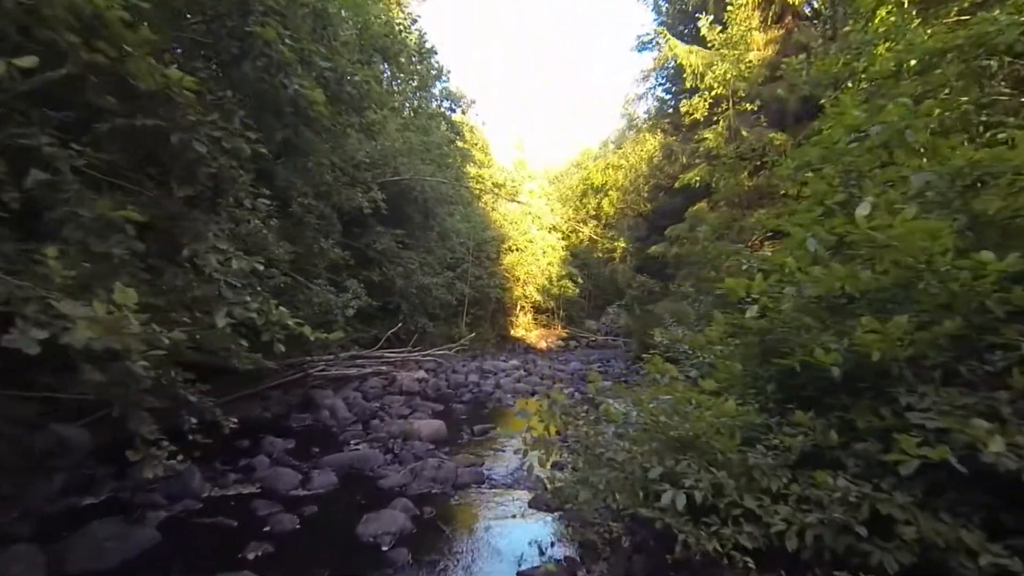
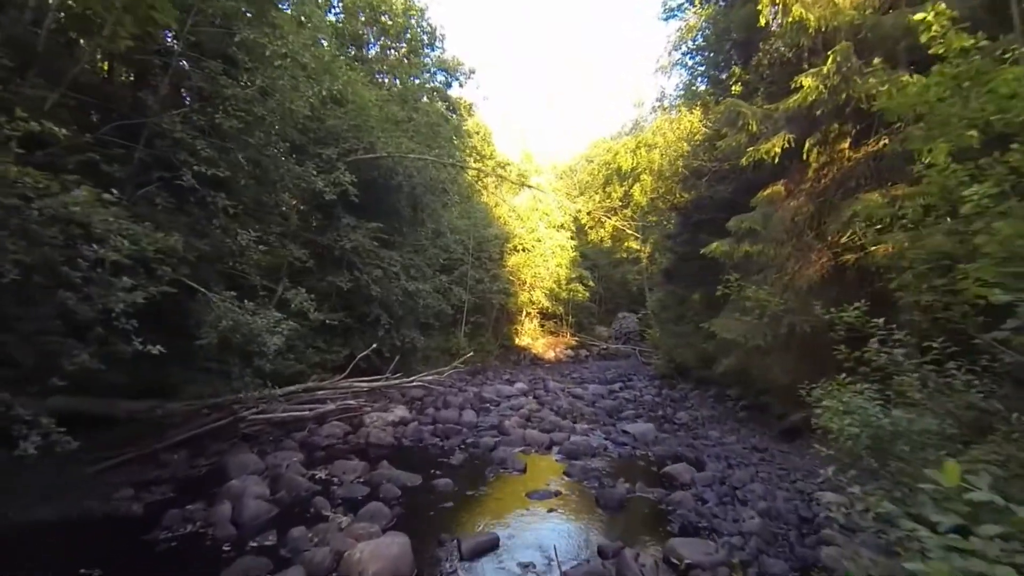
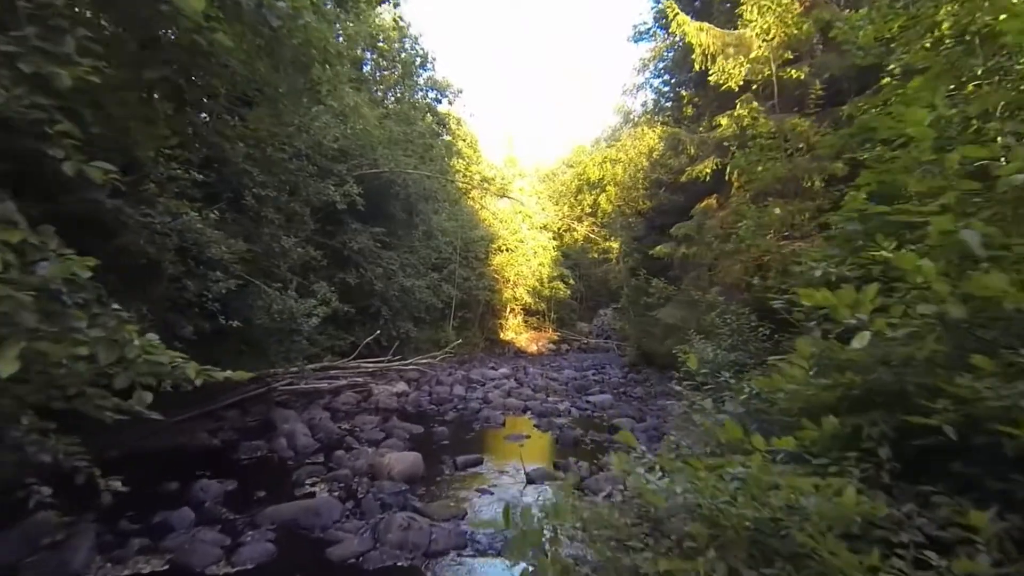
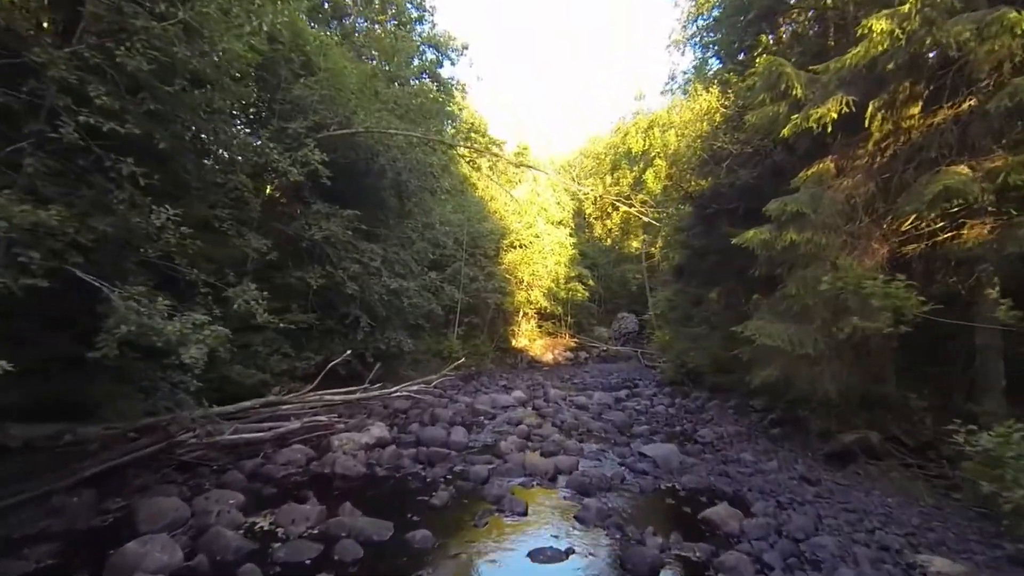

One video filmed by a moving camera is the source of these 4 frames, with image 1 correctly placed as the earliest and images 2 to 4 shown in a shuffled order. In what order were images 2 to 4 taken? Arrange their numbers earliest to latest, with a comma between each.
3, 2, 4
